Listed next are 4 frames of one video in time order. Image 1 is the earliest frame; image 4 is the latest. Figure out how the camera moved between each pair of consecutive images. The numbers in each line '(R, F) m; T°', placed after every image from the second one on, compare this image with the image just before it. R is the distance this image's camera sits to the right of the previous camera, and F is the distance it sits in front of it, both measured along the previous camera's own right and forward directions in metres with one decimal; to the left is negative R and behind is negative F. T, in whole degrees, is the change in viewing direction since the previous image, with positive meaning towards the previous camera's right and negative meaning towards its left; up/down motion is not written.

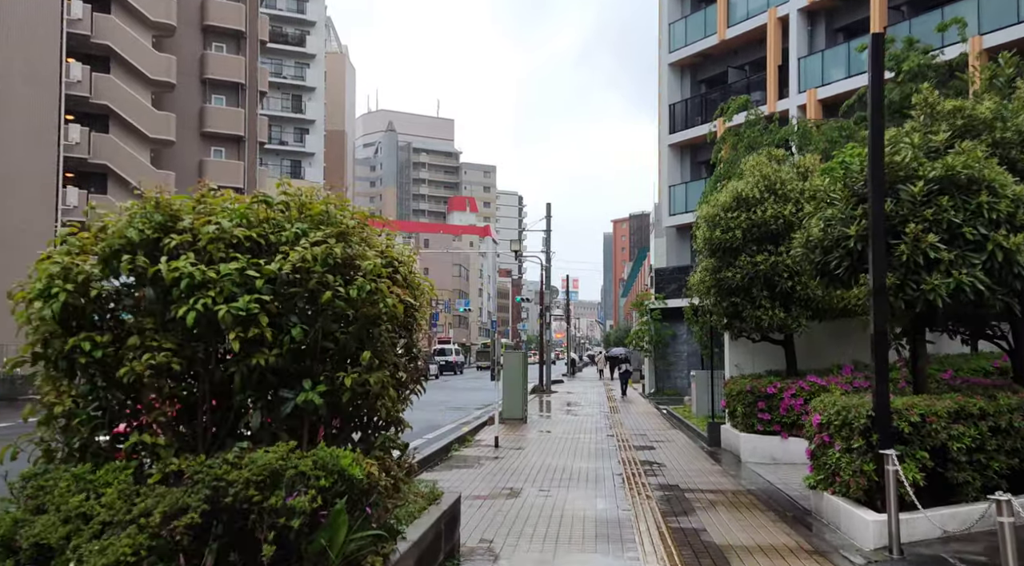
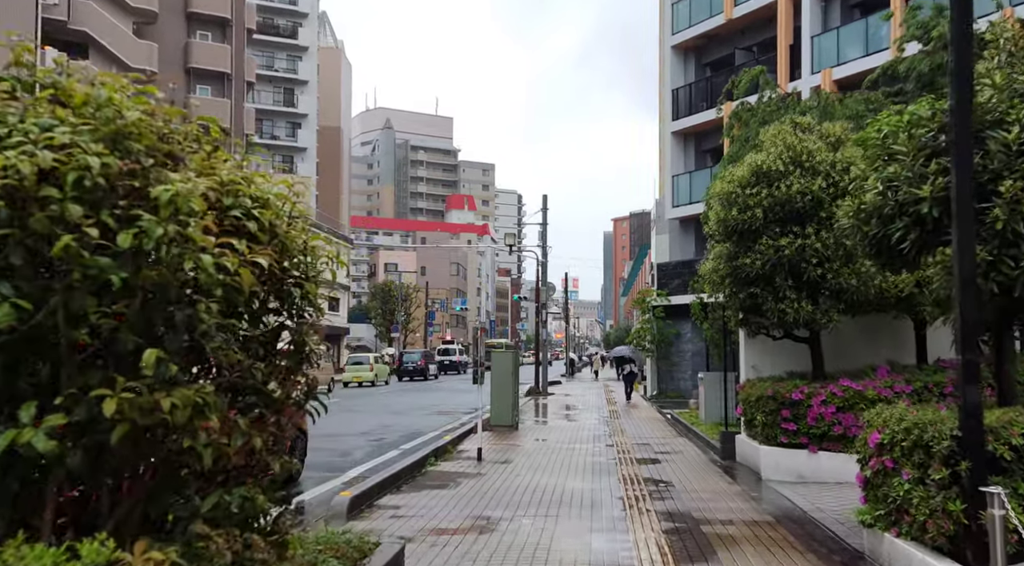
(+0.2, +1.6) m; 0°
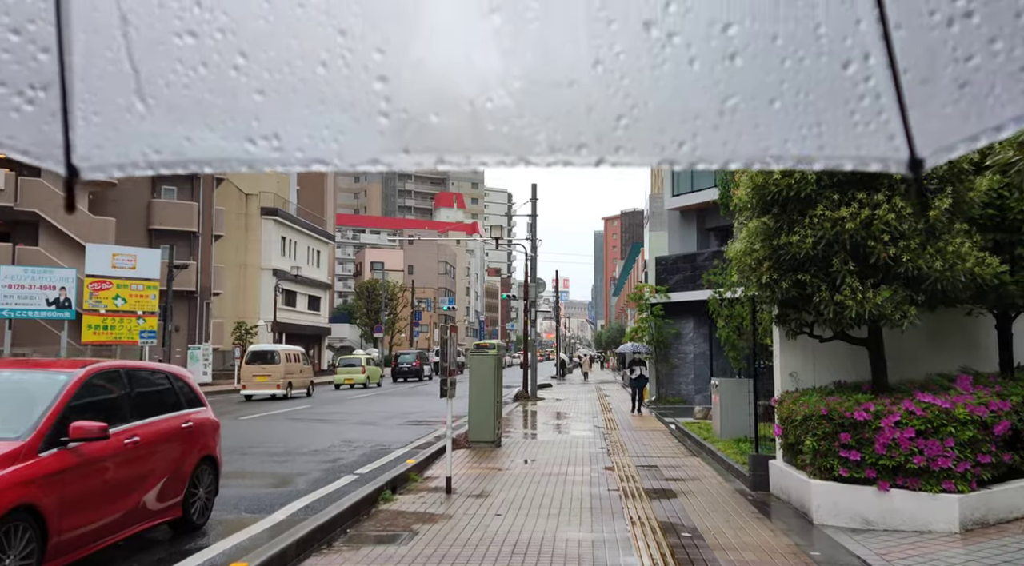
(+0.2, +2.3) m; +1°
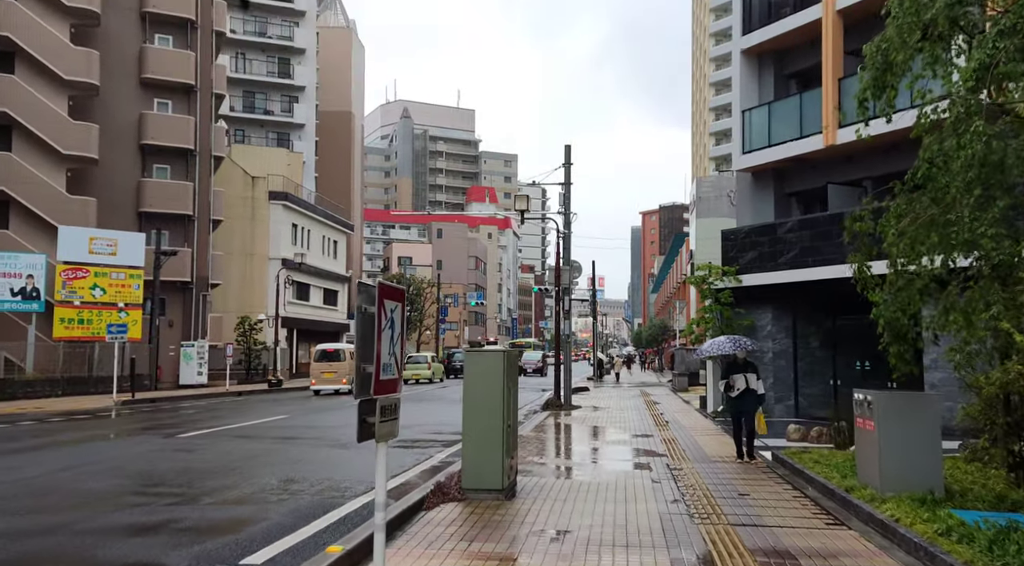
(+0.2, +5.0) m; -3°
